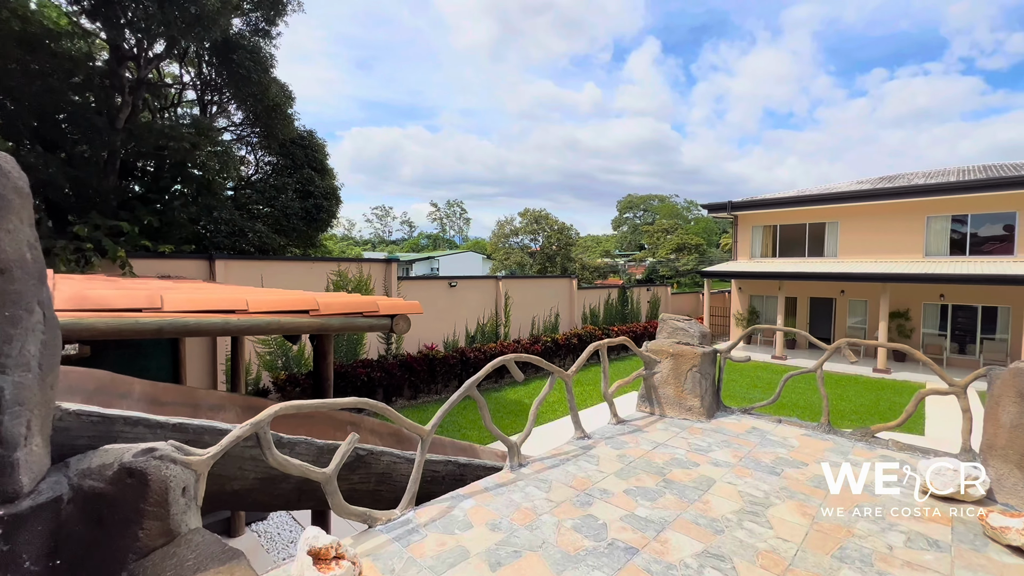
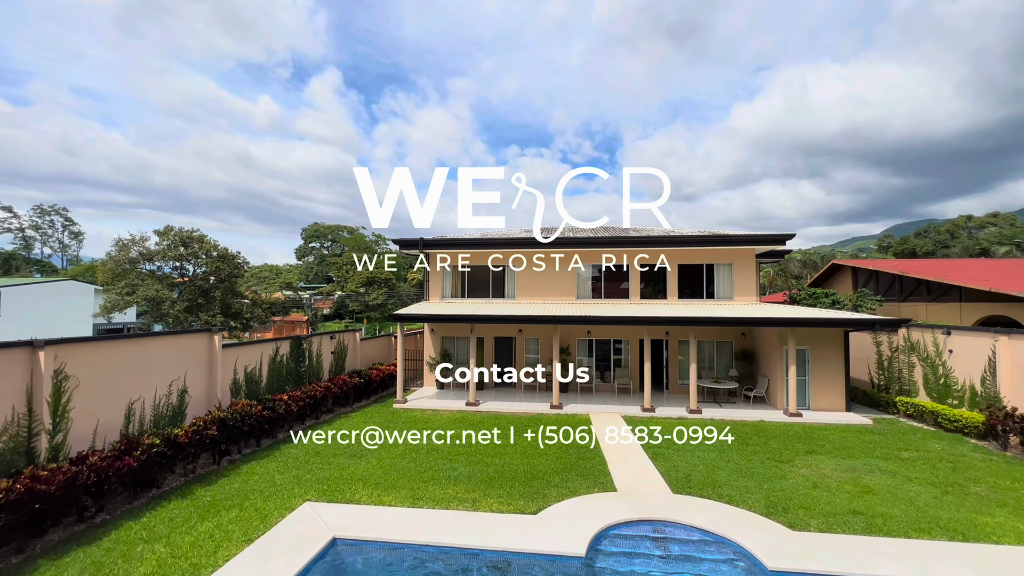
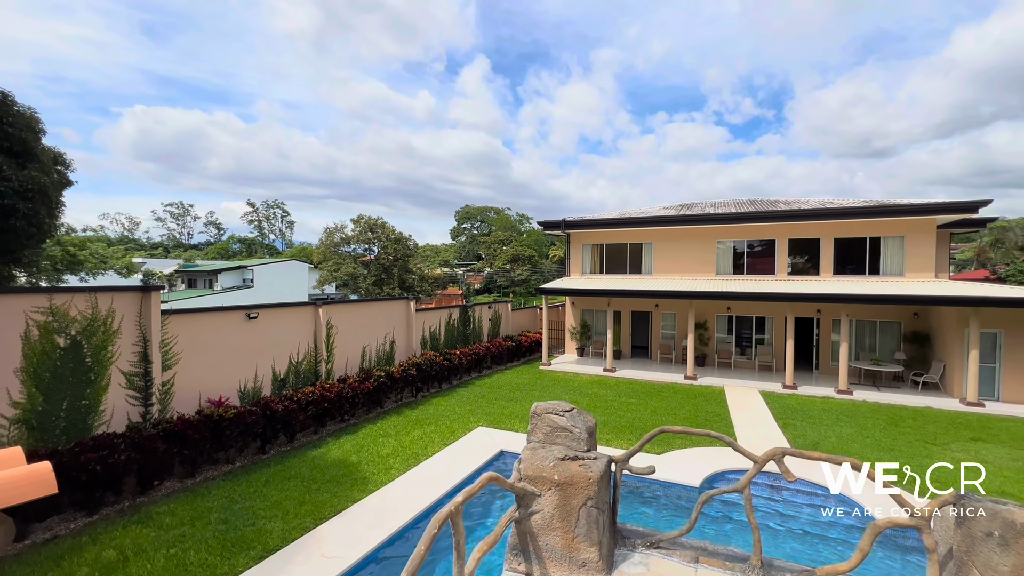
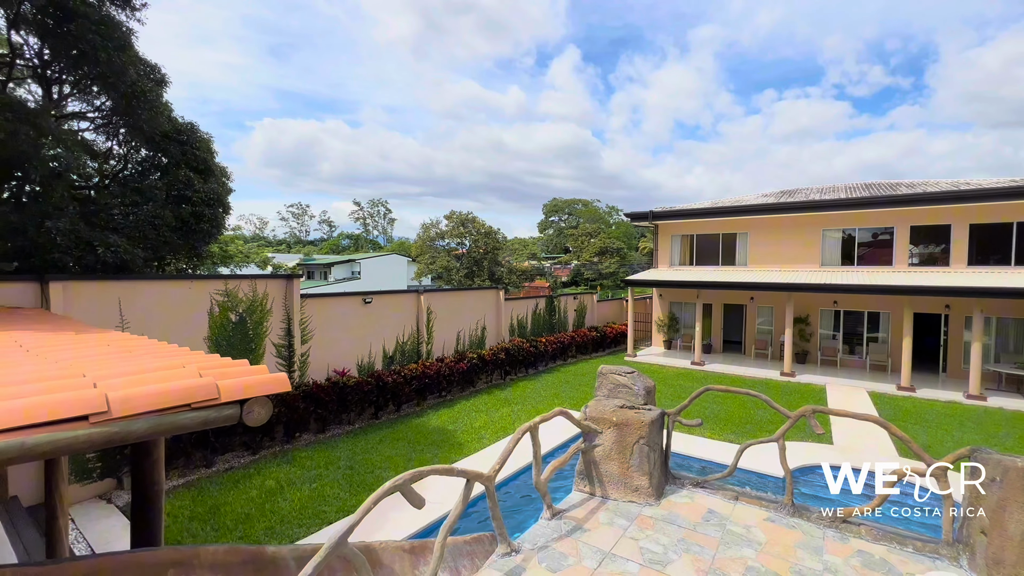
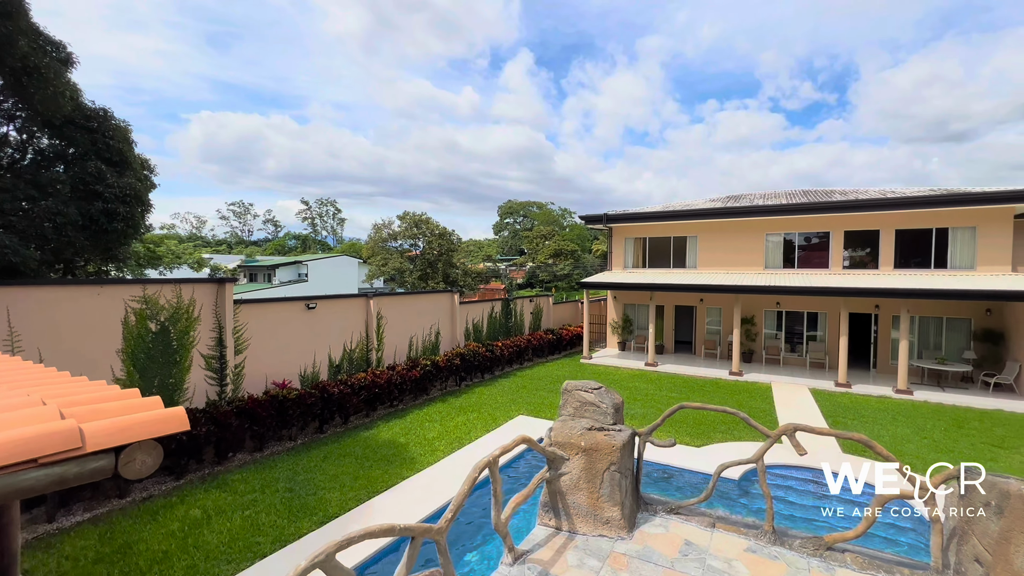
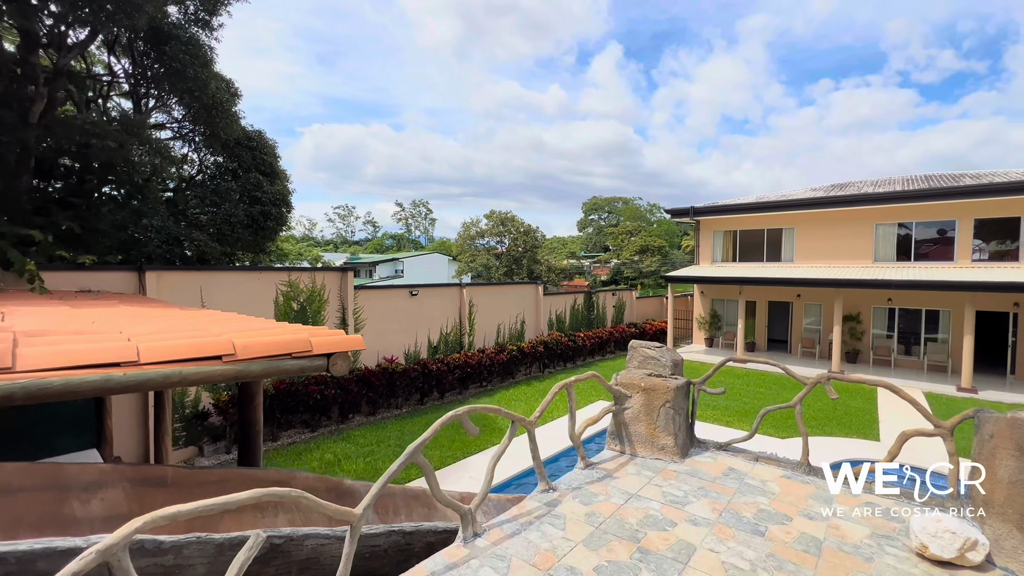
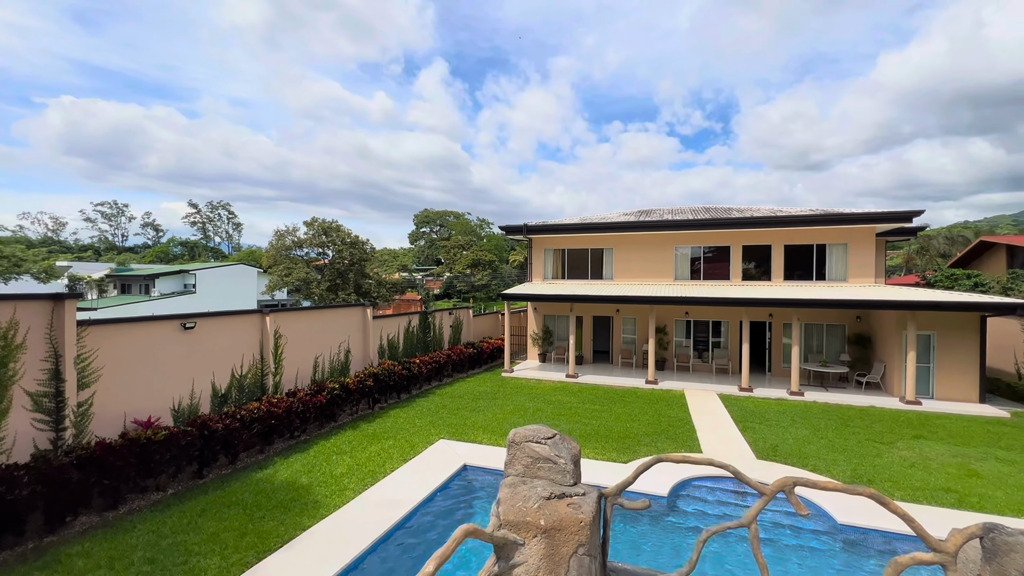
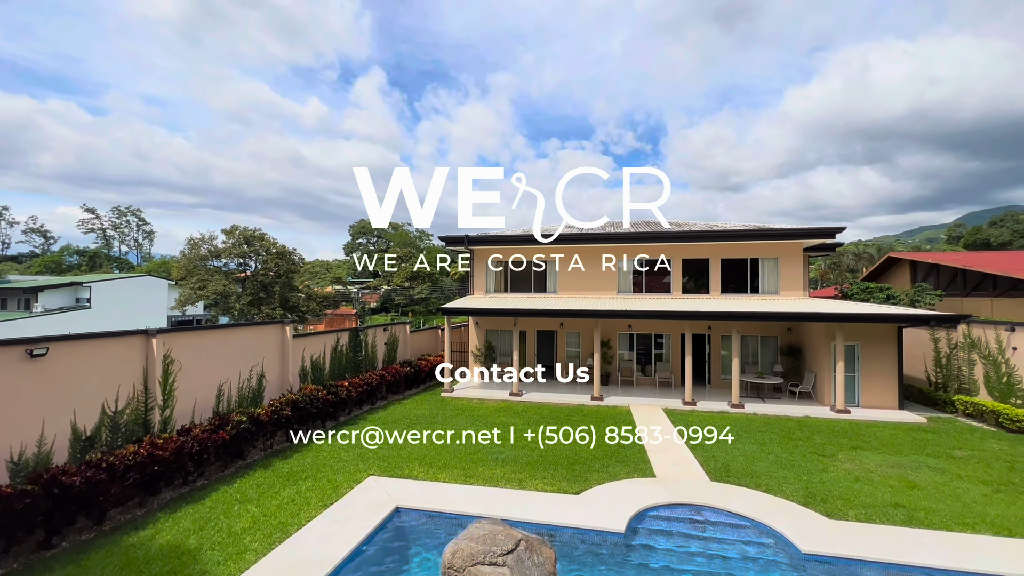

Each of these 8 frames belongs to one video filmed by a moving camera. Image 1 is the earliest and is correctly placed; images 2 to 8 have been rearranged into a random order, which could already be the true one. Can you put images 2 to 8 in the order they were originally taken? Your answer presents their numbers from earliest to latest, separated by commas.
6, 4, 5, 3, 7, 8, 2
